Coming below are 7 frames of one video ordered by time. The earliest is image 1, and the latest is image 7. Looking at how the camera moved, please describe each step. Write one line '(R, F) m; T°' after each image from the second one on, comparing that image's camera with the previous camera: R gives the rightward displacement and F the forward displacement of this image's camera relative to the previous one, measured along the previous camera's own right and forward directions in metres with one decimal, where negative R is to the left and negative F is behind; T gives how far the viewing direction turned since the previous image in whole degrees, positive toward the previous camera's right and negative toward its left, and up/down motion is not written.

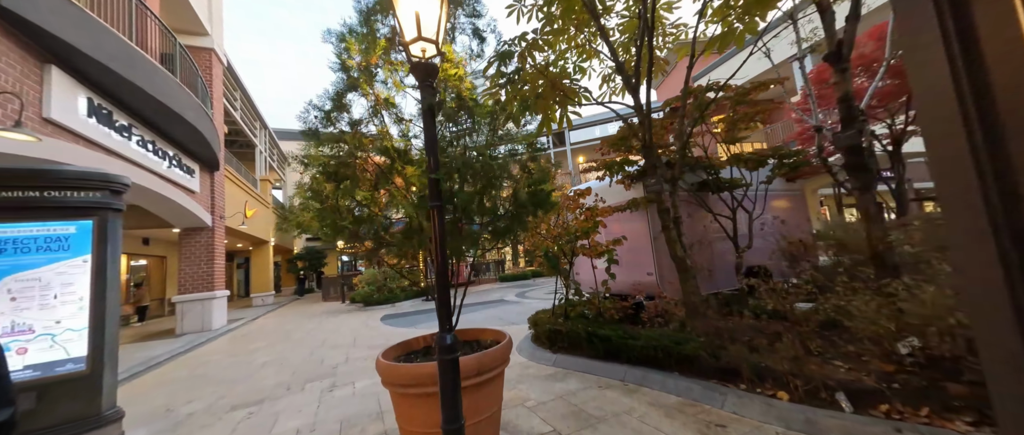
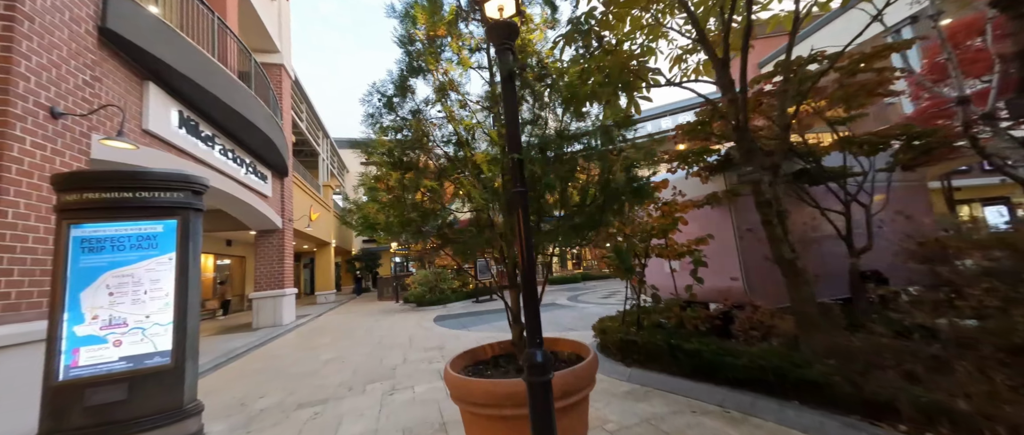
(-0.2, +0.3) m; -7°
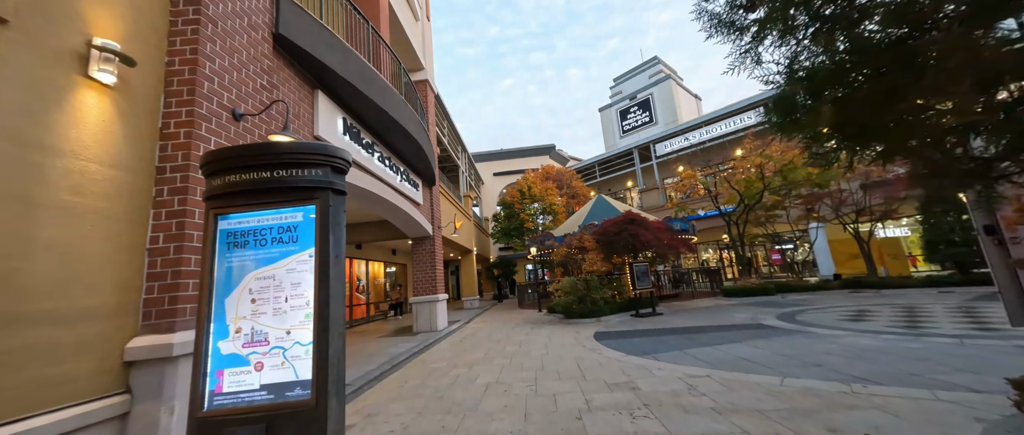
(-0.9, +1.3) m; -21°
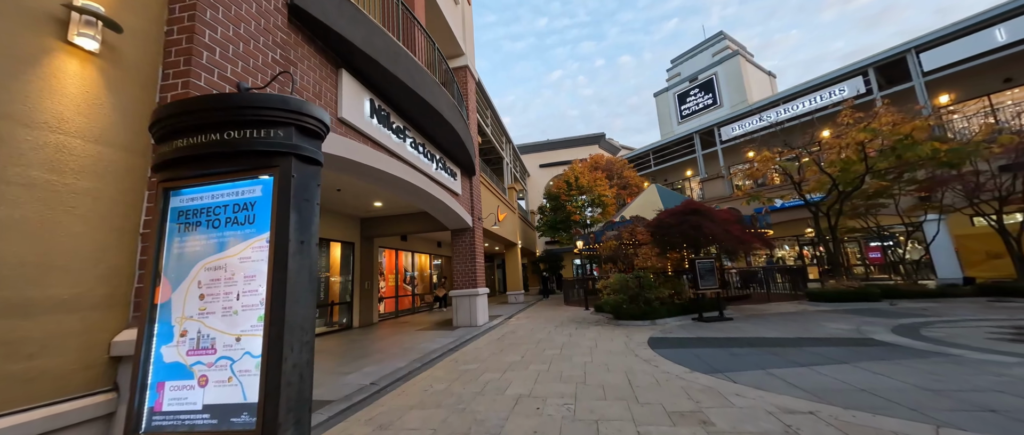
(+0.1, +0.7) m; -8°
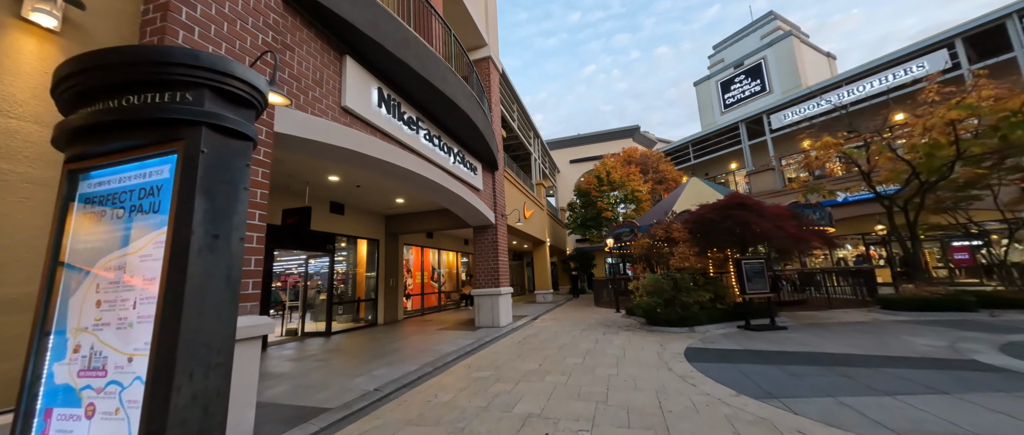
(+0.2, +0.5) m; -6°
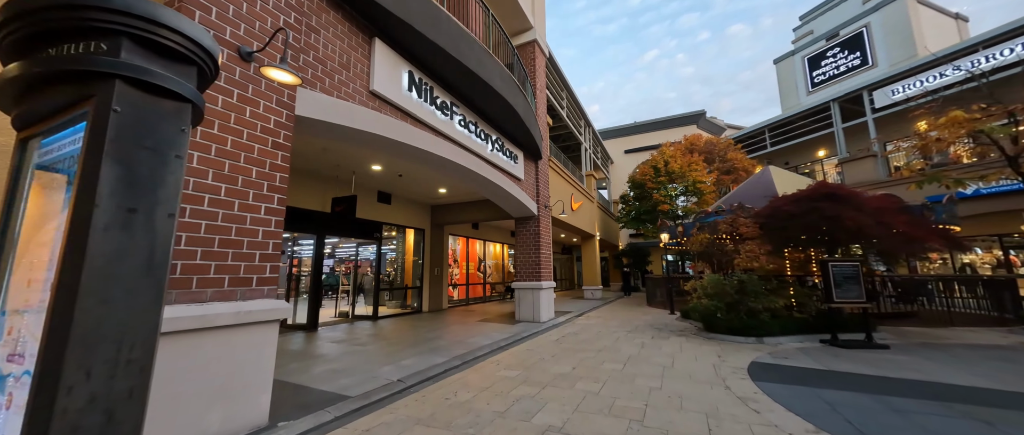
(+0.3, +0.4) m; -9°
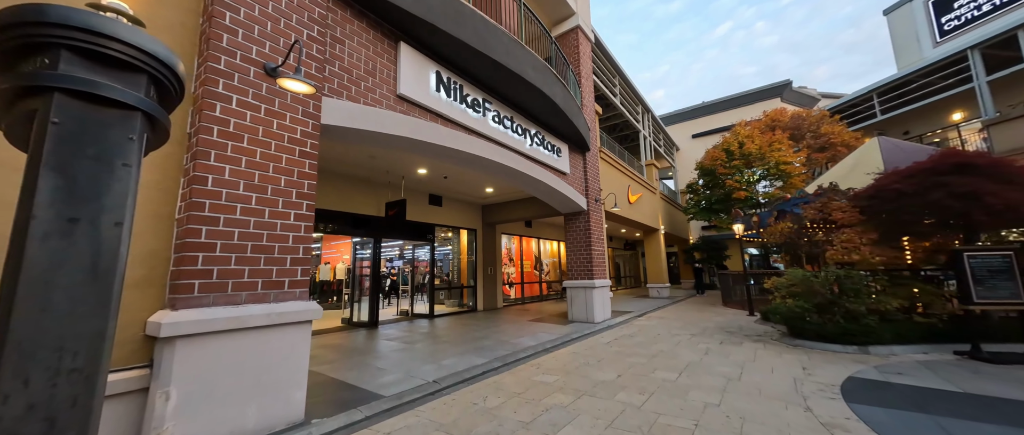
(+0.4, +0.3) m; -11°
